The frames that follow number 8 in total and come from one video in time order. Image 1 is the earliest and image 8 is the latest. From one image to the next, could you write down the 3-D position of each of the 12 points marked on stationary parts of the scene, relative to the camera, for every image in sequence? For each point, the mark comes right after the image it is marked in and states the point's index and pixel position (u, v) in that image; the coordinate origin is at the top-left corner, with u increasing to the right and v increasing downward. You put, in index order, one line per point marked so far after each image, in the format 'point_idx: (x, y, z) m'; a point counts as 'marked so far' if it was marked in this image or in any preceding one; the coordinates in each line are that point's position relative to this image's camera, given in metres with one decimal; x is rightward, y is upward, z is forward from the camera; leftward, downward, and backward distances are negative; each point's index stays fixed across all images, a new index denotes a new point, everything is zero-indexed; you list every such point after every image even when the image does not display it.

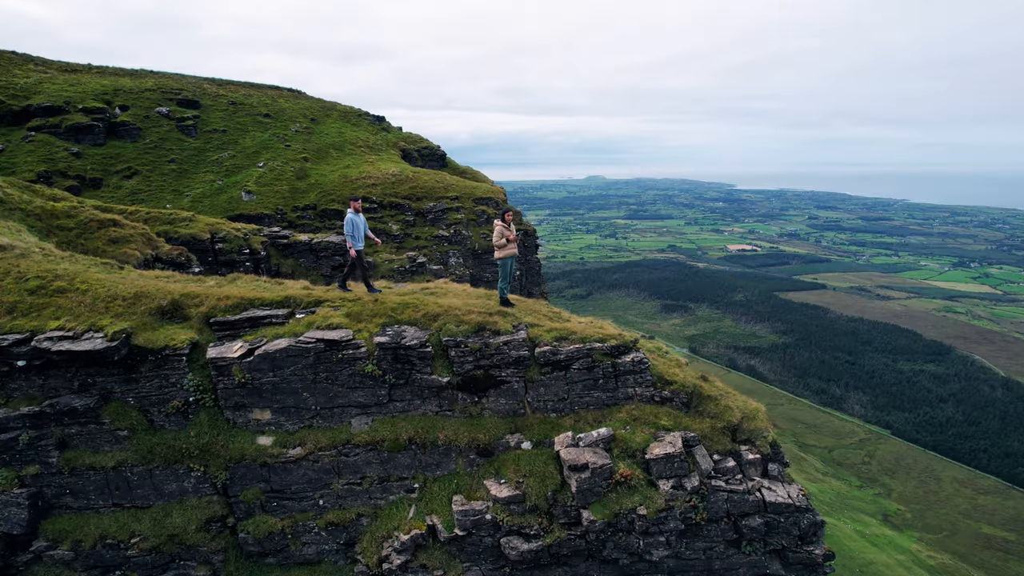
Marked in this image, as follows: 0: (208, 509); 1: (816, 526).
0: (-6.0, -4.4, +13.8) m
1: (+5.6, -4.4, +12.4) m
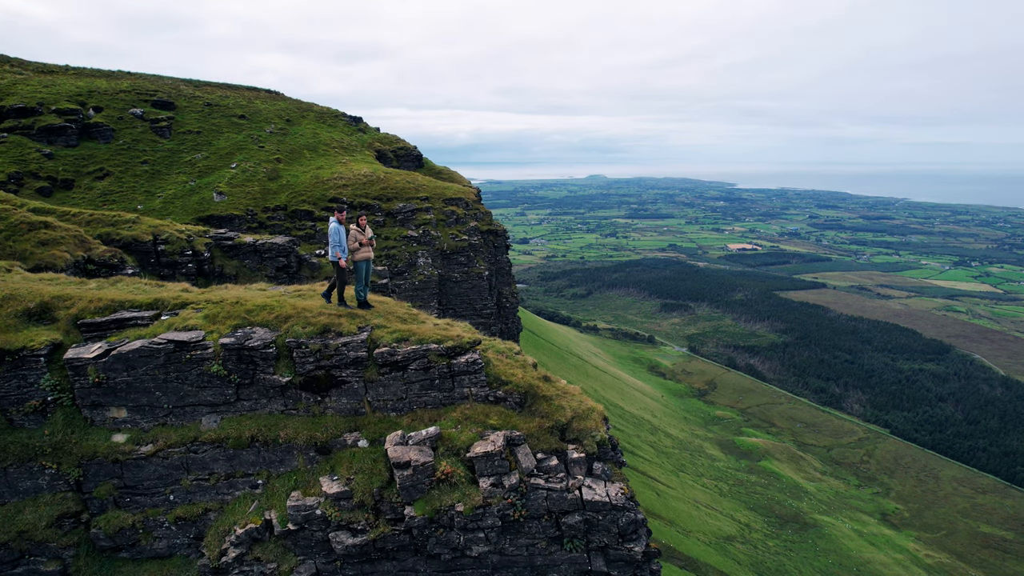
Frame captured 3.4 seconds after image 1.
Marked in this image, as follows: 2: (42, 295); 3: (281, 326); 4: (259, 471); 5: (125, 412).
0: (-9.3, -4.5, +14.2) m
1: (+2.3, -4.5, +12.8) m
2: (-11.1, -0.2, +16.2) m
3: (-5.0, -0.9, +14.7) m
4: (-5.2, -3.8, +14.0) m
5: (-8.3, -2.6, +14.6) m
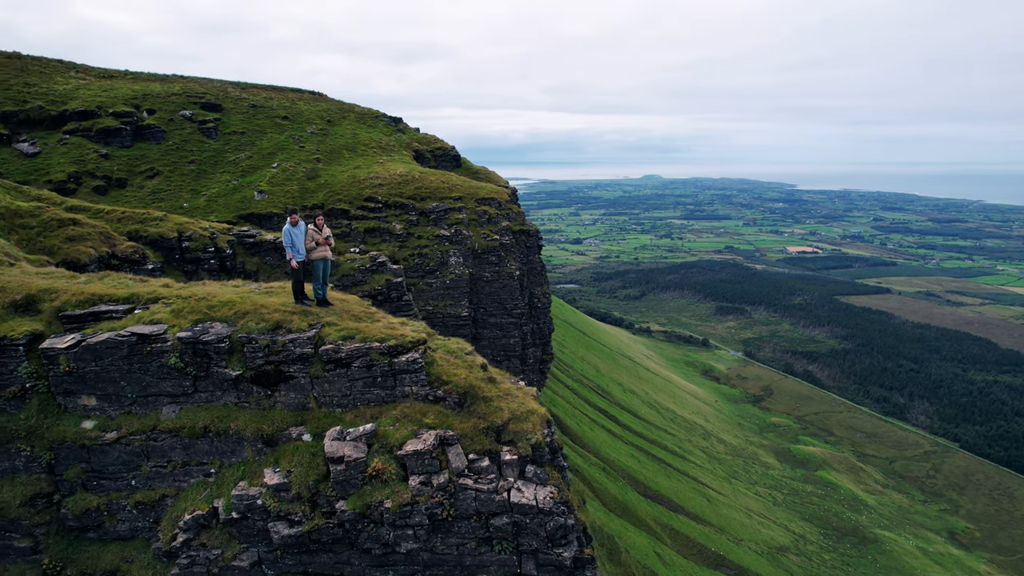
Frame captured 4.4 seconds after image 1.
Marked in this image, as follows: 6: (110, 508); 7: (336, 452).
0: (-10.5, -4.4, +15.1) m
1: (+1.0, -4.5, +12.7) m
2: (-12.1, 0.0, +17.2) m
3: (-6.2, -0.8, +15.2) m
4: (-6.4, -3.7, +14.6) m
5: (-9.4, -2.5, +15.4) m
6: (-8.9, -4.8, +15.0) m
7: (-3.4, -3.1, +13.0) m
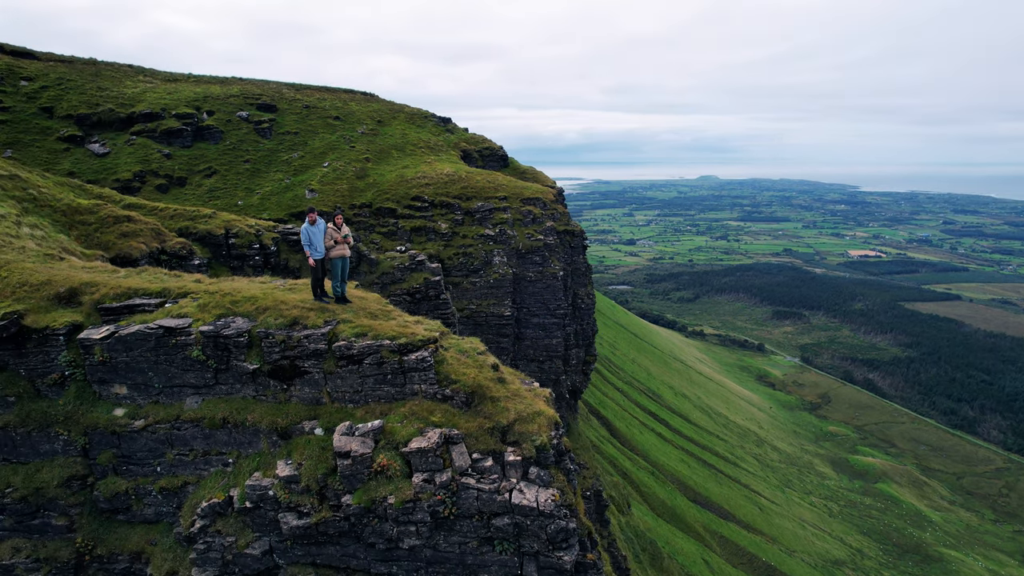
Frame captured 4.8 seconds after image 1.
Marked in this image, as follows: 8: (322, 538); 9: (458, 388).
0: (-10.3, -4.2, +15.9) m
1: (+1.0, -4.5, +12.6) m
2: (-11.6, +0.2, +18.1) m
3: (-5.9, -0.7, +15.7) m
4: (-6.2, -3.6, +15.0) m
5: (-9.1, -2.4, +16.1) m
6: (-8.6, -4.7, +15.7) m
7: (-3.3, -3.1, +13.3) m
8: (-3.8, -5.0, +13.6) m
9: (-1.2, -2.1, +14.3) m
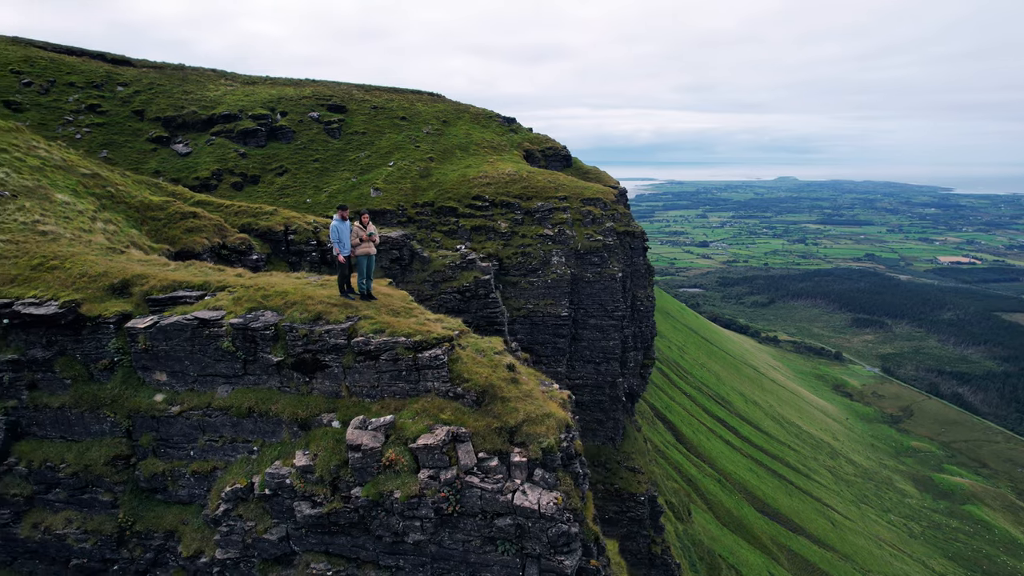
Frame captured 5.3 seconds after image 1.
0: (-9.9, -4.0, +16.9) m
1: (+1.0, -4.6, +12.5) m
2: (-10.9, +0.4, +19.2) m
3: (-5.4, -0.6, +16.3) m
4: (-5.9, -3.5, +15.7) m
5: (-8.7, -2.2, +17.0) m
6: (-8.3, -4.5, +16.5) m
7: (-3.1, -3.0, +13.6) m
8: (-3.7, -4.9, +14.0) m
9: (-0.9, -2.1, +14.4) m
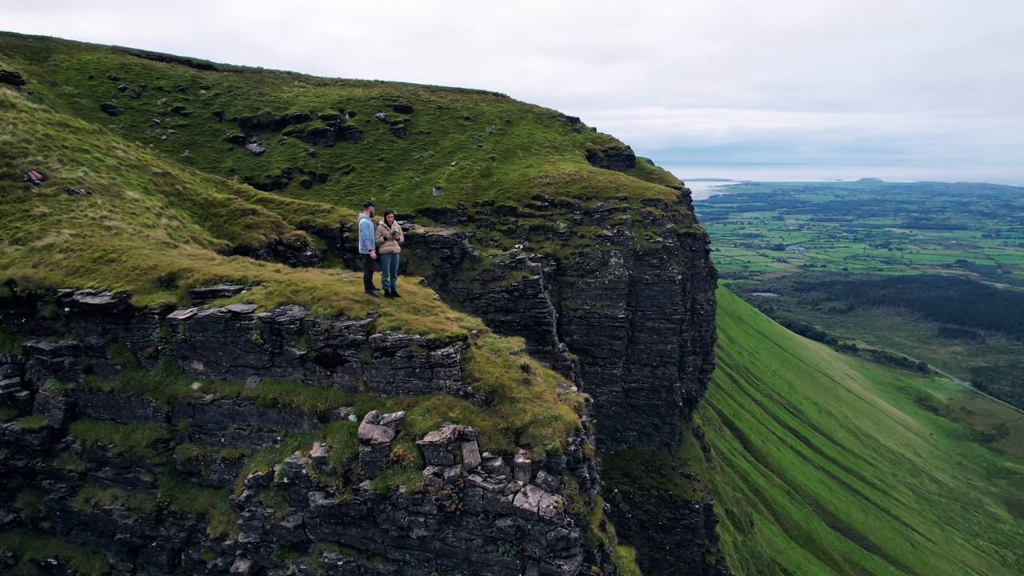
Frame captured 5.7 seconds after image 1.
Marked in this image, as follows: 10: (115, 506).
0: (-9.4, -3.8, +17.9) m
1: (+1.0, -4.6, +12.4) m
2: (-10.1, +0.6, +20.3) m
3: (-4.9, -0.5, +16.8) m
4: (-5.5, -3.4, +16.2) m
5: (-8.1, -2.0, +17.8) m
6: (-7.8, -4.4, +17.3) m
7: (-3.0, -3.0, +13.9) m
8: (-3.5, -4.9, +14.3) m
9: (-0.7, -2.1, +14.5) m
10: (-10.3, -5.6, +17.6) m
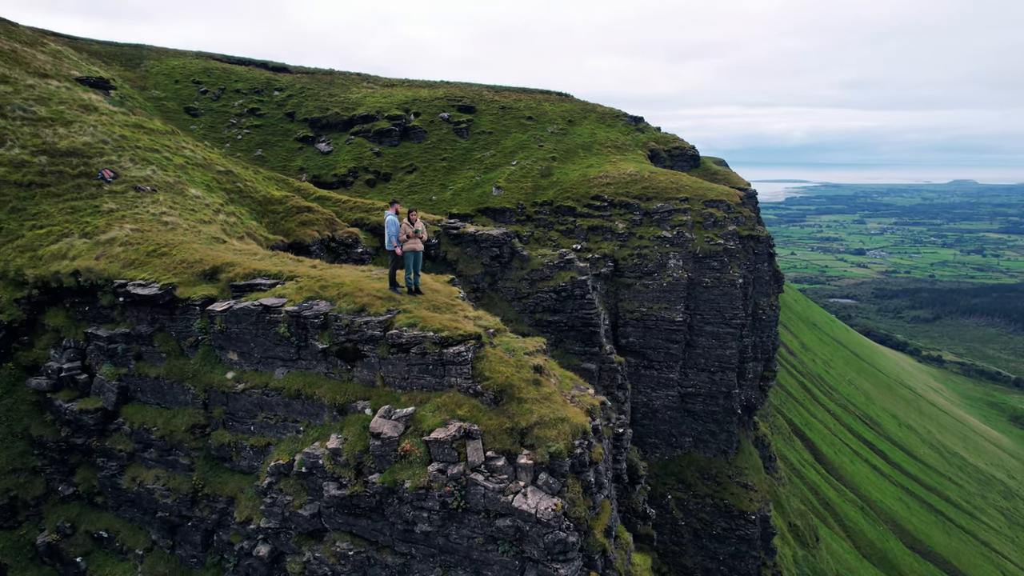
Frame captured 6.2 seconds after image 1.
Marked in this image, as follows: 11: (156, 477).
0: (-8.8, -3.6, +18.8) m
1: (+0.9, -4.6, +12.3) m
2: (-9.2, +0.8, +21.2) m
3: (-4.4, -0.4, +17.2) m
4: (-5.1, -3.3, +16.7) m
5: (-7.5, -1.8, +18.6) m
6: (-7.3, -4.2, +18.1) m
7: (-2.8, -2.9, +14.2) m
8: (-3.4, -4.8, +14.7) m
9: (-0.5, -2.1, +14.5) m
10: (-9.8, -5.4, +18.6) m
11: (-9.9, -5.2, +18.8) m
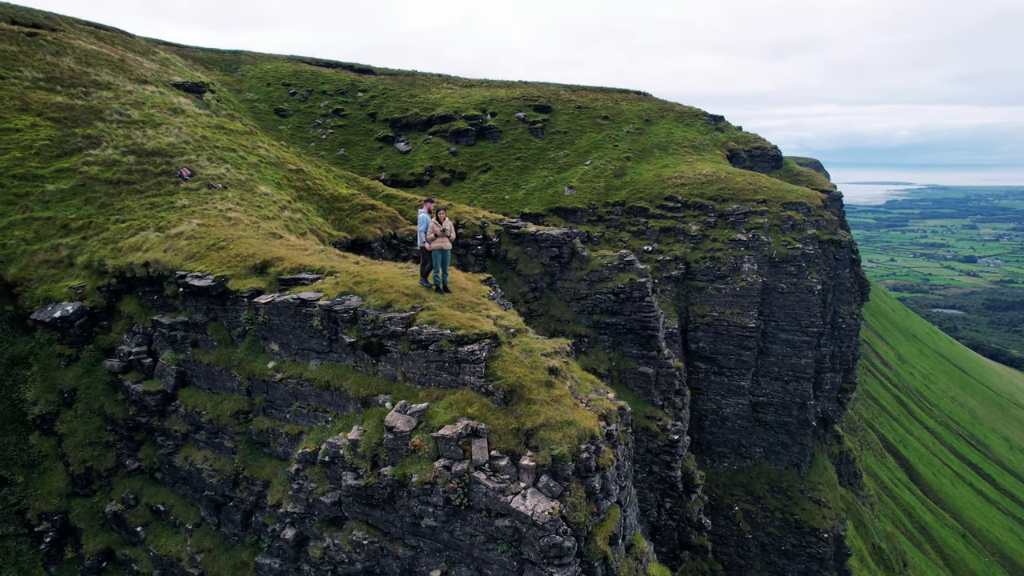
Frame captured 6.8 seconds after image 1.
0: (-8.0, -3.4, +19.8) m
1: (+0.8, -4.7, +12.2) m
2: (-7.9, +1.1, +22.3) m
3: (-3.8, -0.3, +17.7) m
4: (-4.6, -3.1, +17.3) m
5: (-6.7, -1.7, +19.4) m
6: (-6.7, -4.0, +18.9) m
7: (-2.6, -2.9, +14.5) m
8: (-3.1, -4.7, +15.1) m
9: (-0.2, -2.1, +14.5) m
10: (-9.0, -5.2, +19.8) m
11: (-9.1, -5.0, +20.0) m
